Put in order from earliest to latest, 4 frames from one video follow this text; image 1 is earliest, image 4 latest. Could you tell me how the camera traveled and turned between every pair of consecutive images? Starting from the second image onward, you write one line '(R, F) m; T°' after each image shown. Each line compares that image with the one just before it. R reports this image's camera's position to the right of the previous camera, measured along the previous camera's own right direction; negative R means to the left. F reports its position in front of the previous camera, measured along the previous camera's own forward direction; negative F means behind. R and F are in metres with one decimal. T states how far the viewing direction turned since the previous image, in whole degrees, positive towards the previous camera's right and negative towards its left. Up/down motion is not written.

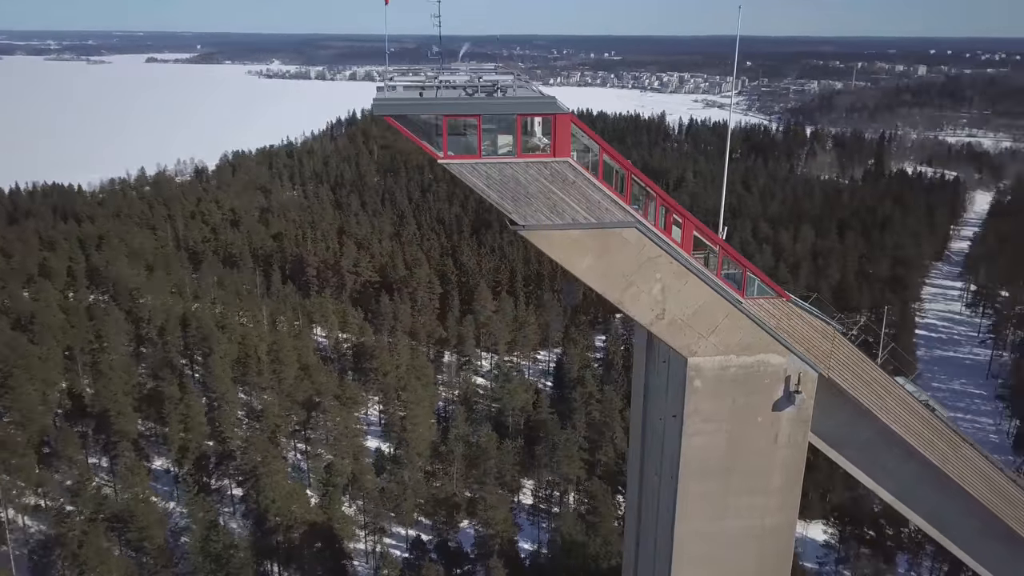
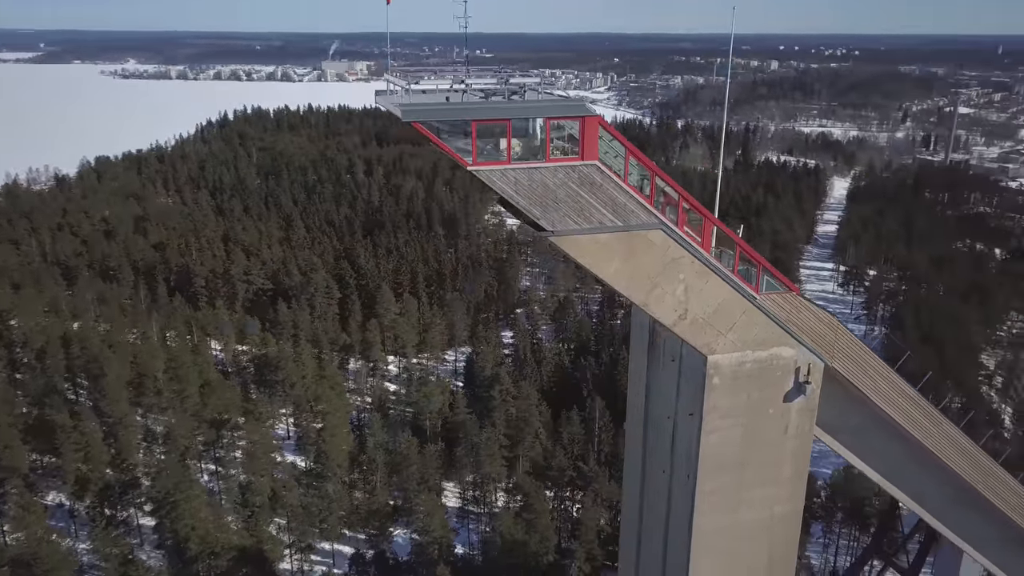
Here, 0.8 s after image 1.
(-0.5, +0.1) m; +8°
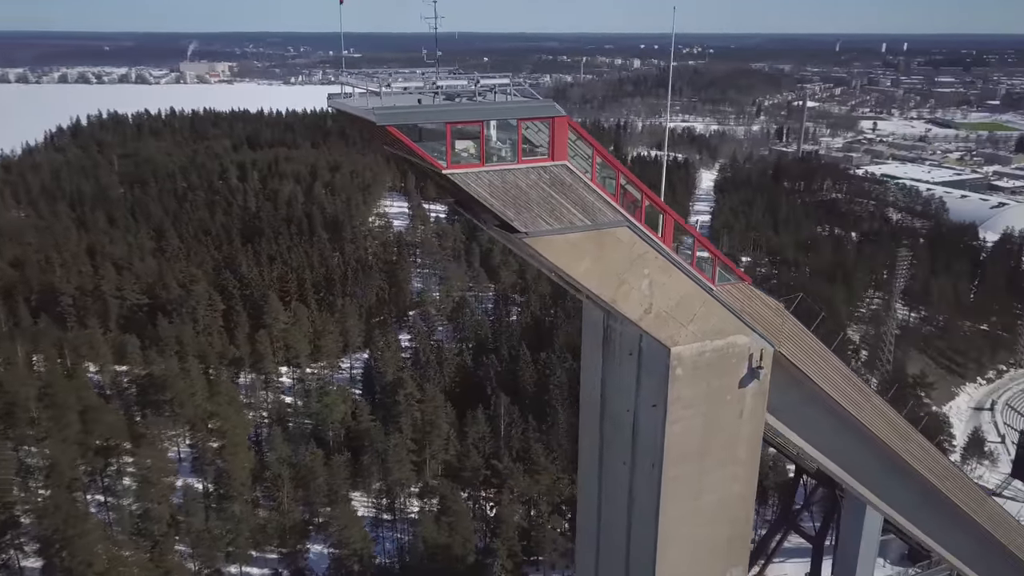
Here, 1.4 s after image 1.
(-0.3, 0.0) m; +9°
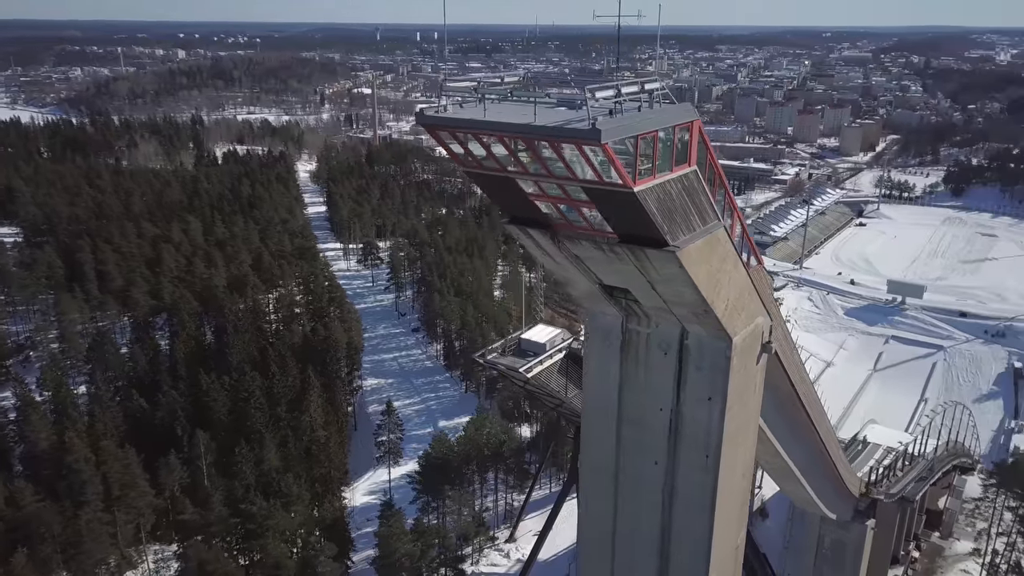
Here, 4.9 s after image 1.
(-1.7, +0.8) m; +29°
